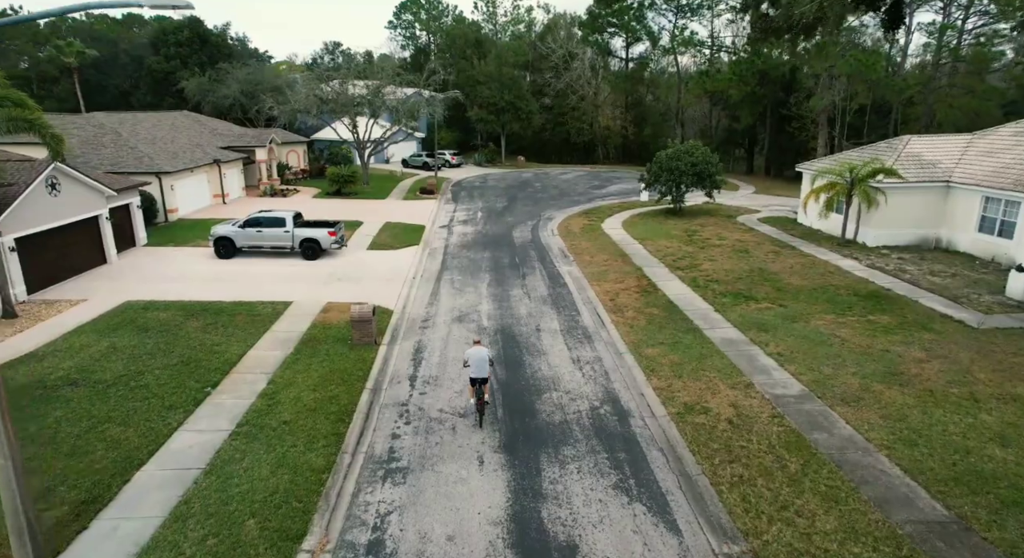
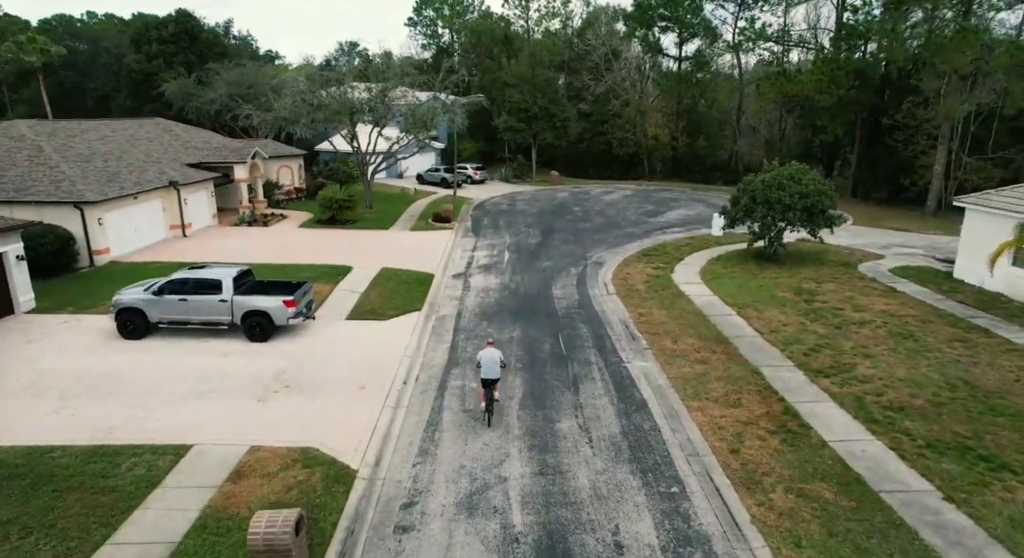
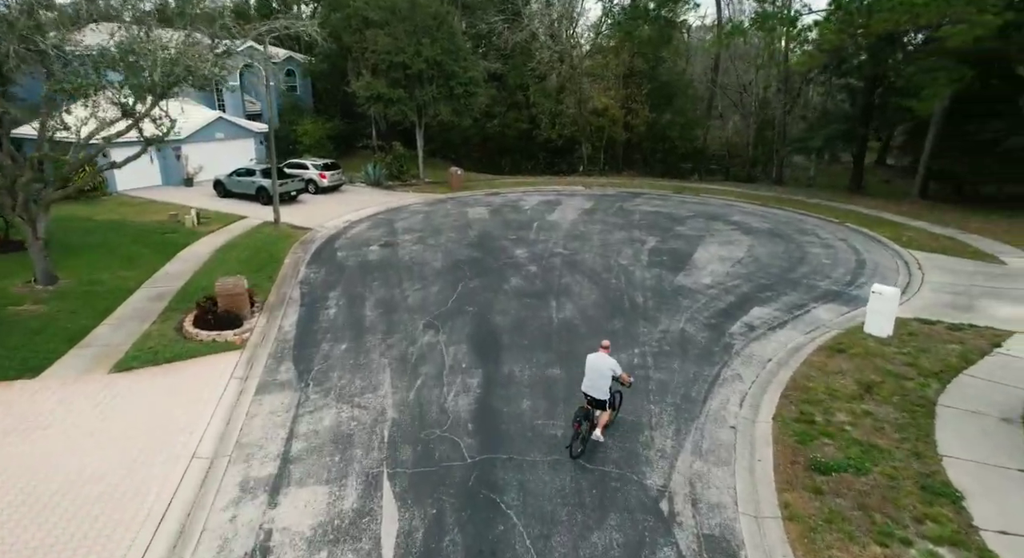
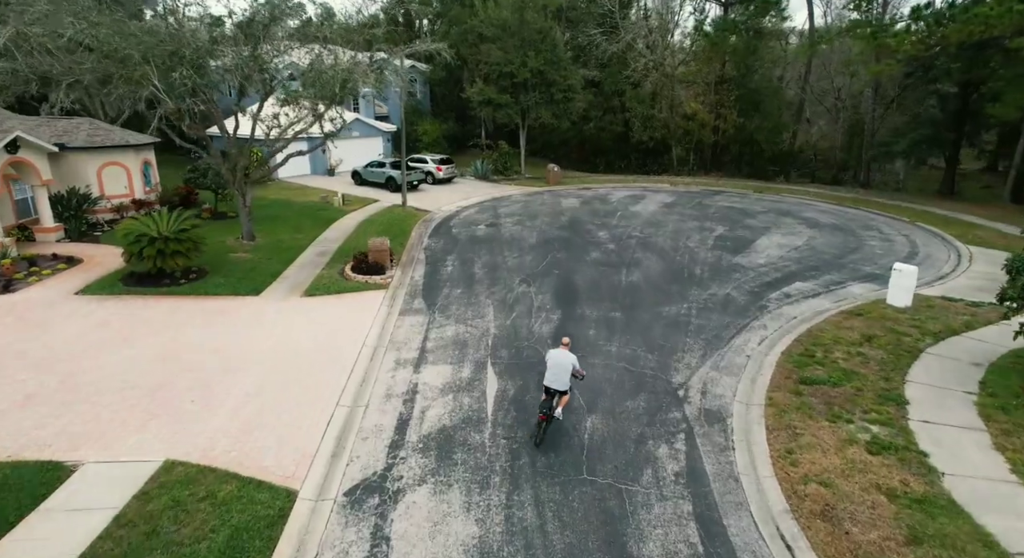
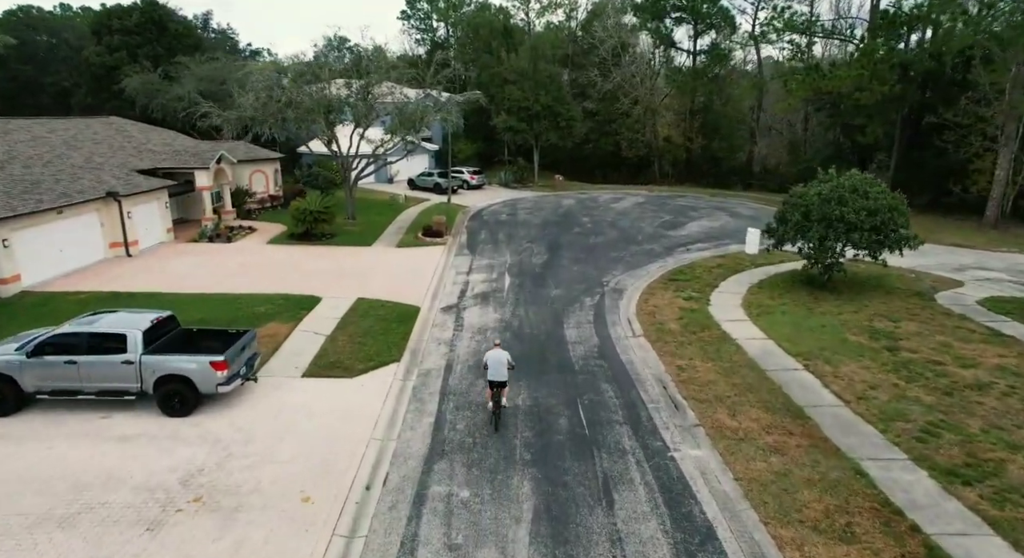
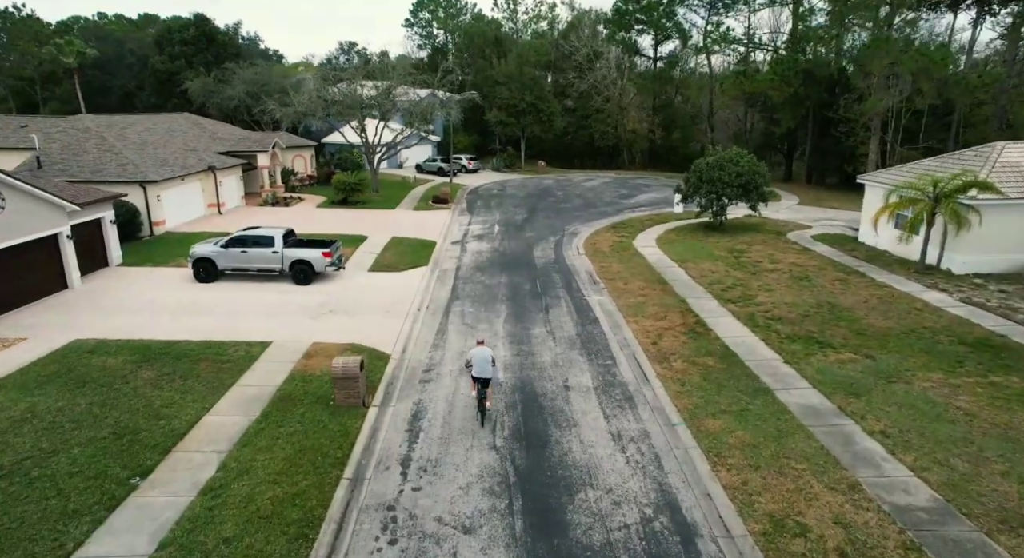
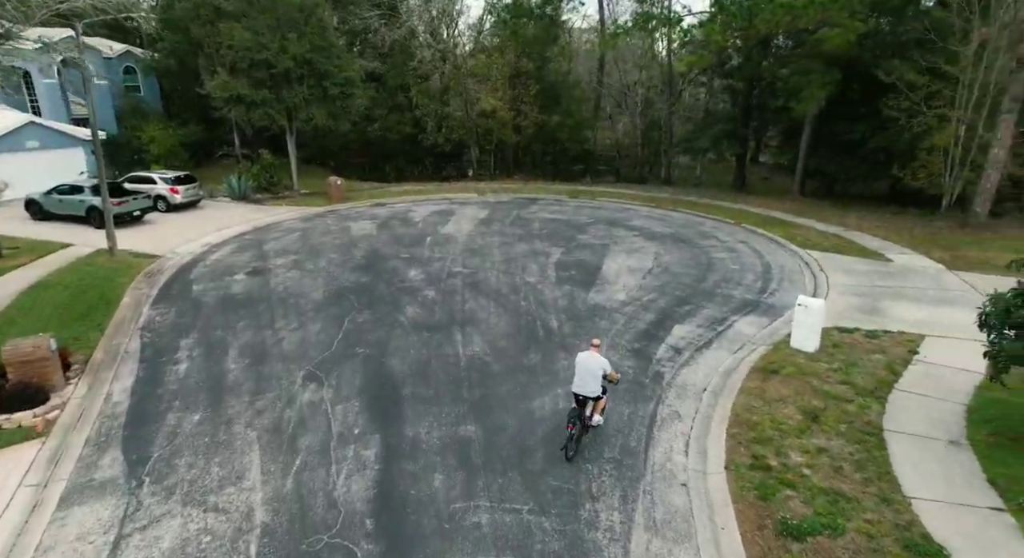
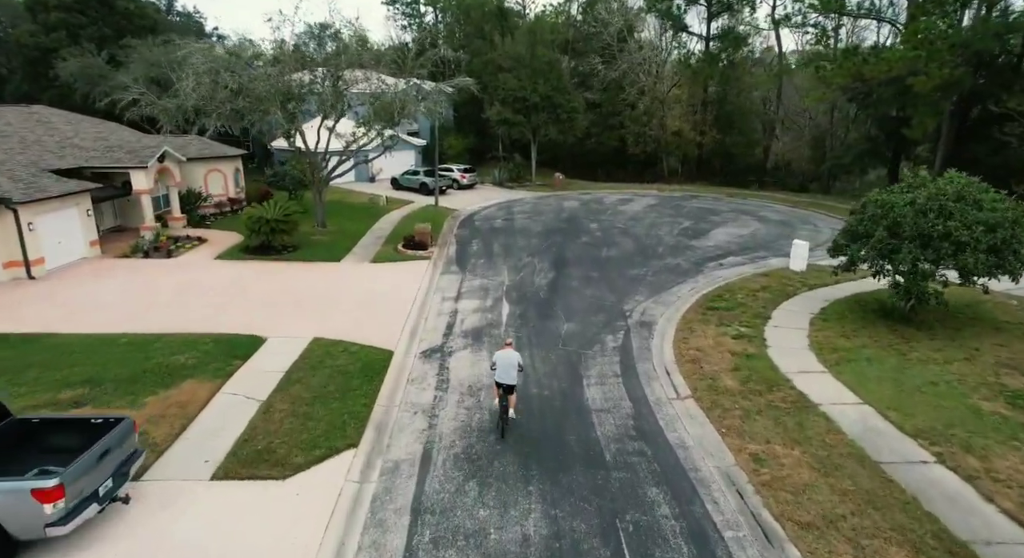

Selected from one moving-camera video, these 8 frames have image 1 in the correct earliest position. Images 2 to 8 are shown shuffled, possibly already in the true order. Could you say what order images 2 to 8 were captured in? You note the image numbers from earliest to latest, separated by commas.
6, 2, 5, 8, 4, 3, 7
